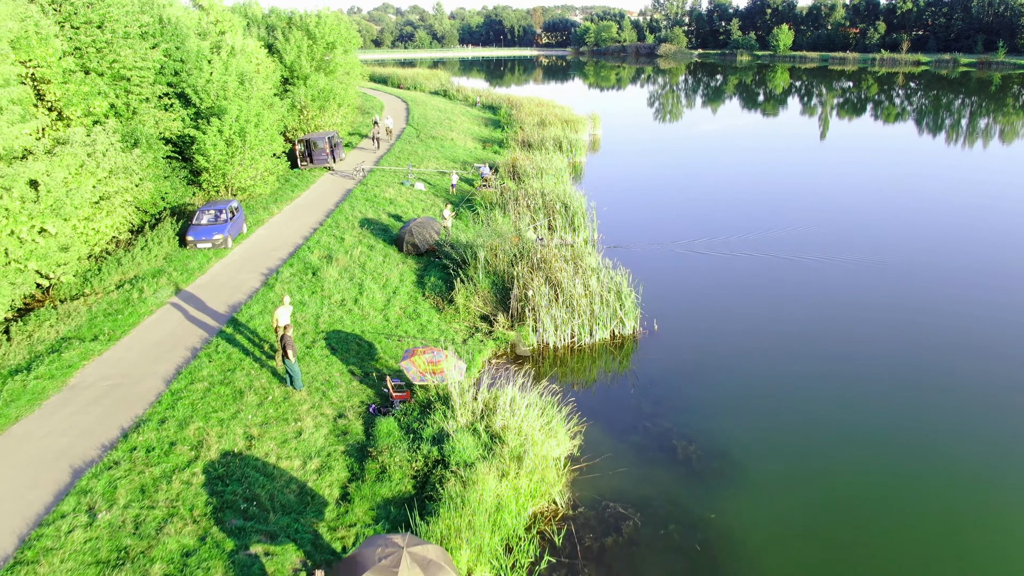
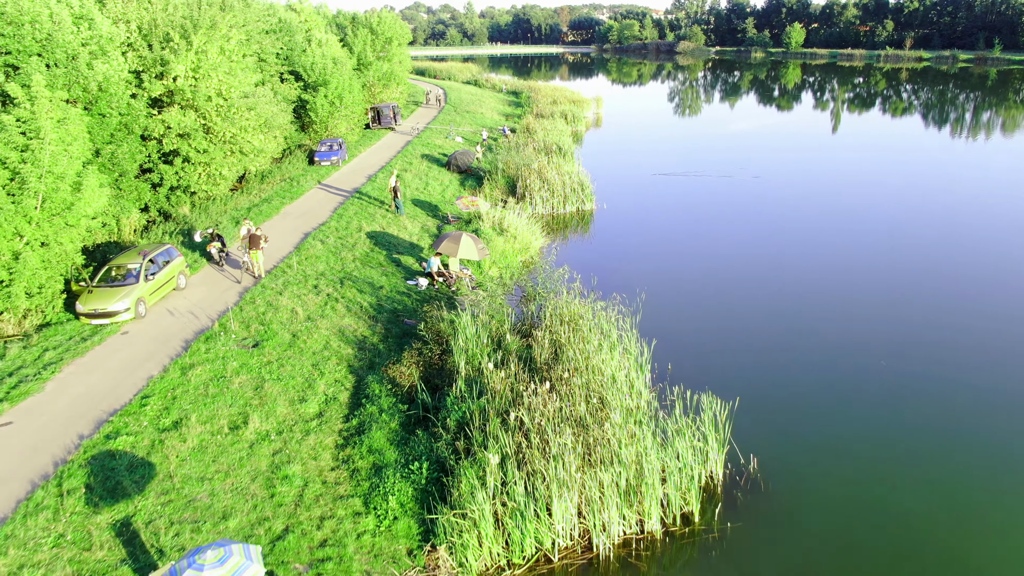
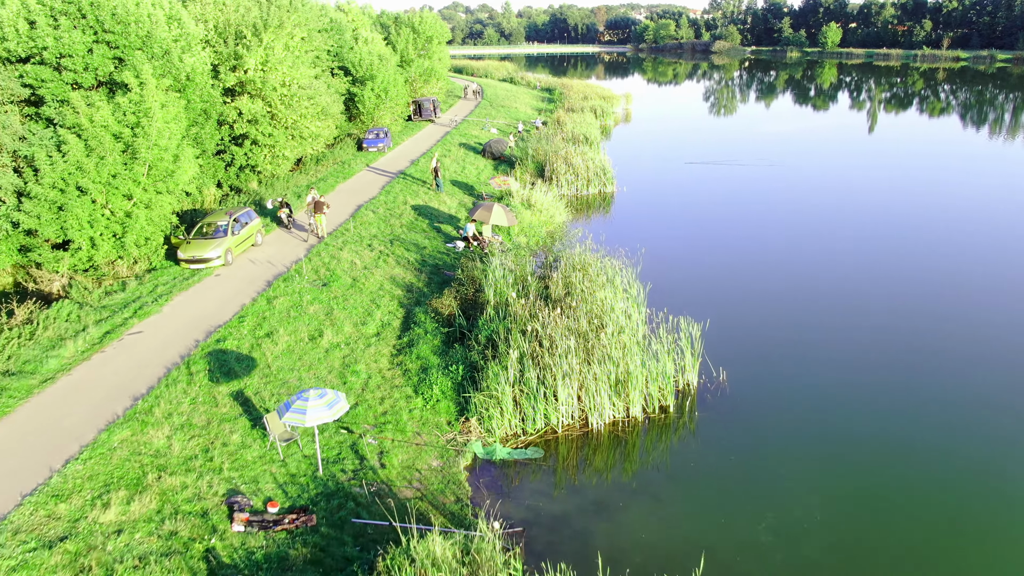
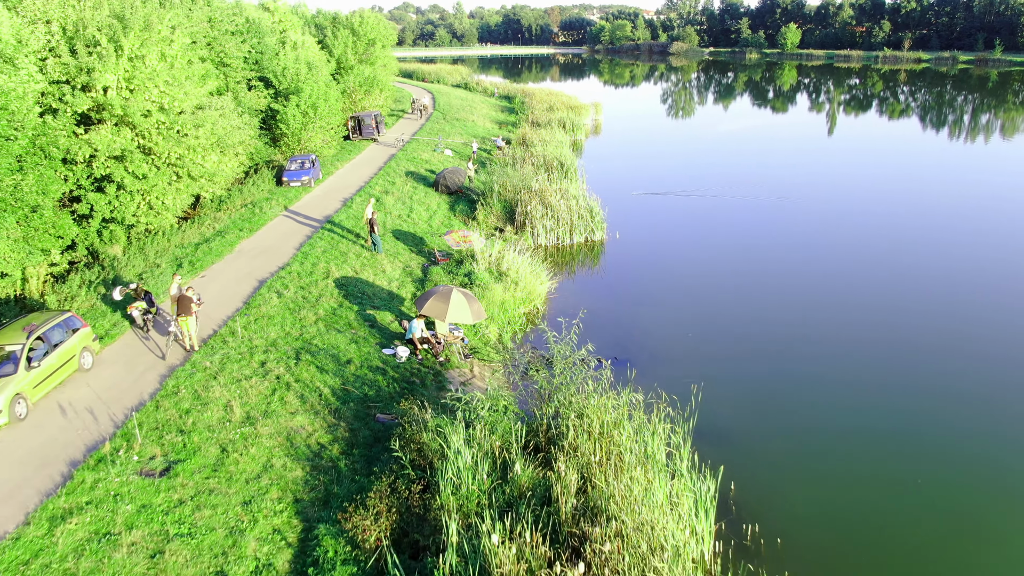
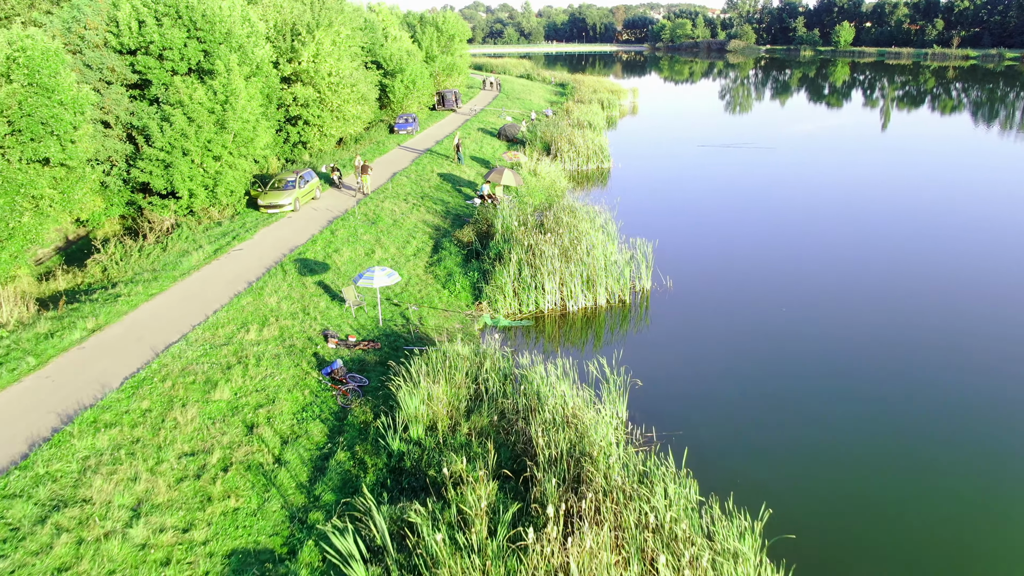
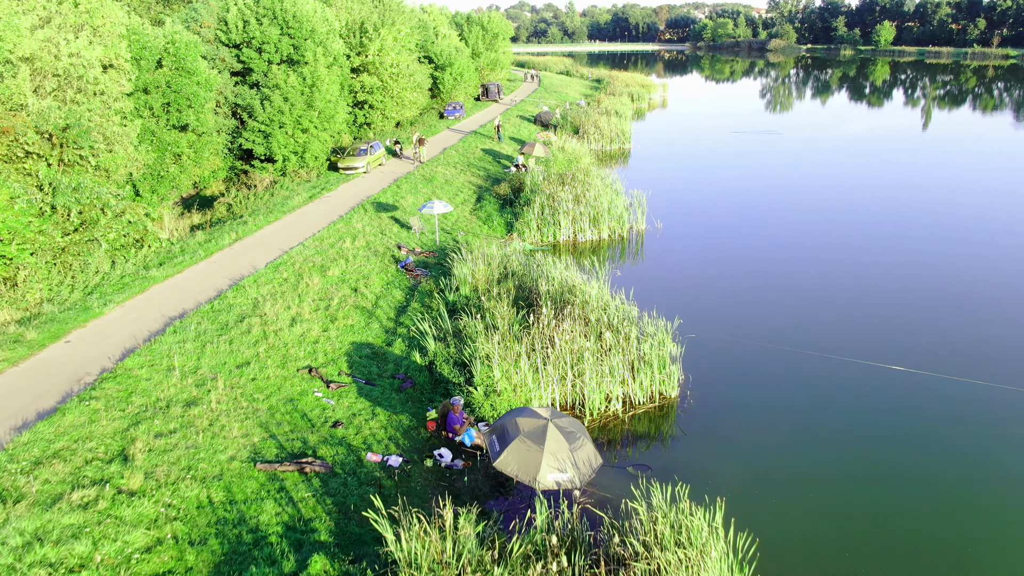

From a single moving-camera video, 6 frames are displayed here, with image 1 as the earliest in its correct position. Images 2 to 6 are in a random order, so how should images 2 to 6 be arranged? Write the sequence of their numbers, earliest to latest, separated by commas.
4, 2, 3, 5, 6
